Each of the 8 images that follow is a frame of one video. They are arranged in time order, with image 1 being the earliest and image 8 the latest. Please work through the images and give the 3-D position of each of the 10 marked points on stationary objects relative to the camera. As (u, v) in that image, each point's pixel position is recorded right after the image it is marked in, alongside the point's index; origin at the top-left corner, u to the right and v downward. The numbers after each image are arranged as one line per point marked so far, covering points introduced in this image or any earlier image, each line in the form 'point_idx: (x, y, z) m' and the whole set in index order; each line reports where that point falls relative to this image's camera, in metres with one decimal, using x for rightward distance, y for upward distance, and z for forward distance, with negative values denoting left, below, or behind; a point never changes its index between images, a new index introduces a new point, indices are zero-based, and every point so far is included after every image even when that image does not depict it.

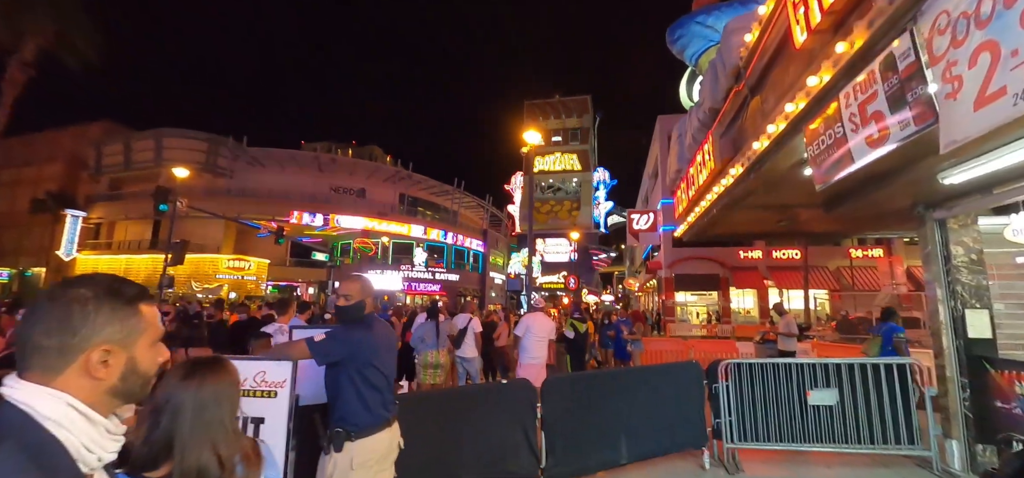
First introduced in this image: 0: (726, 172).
0: (+3.0, +1.0, +6.0) m
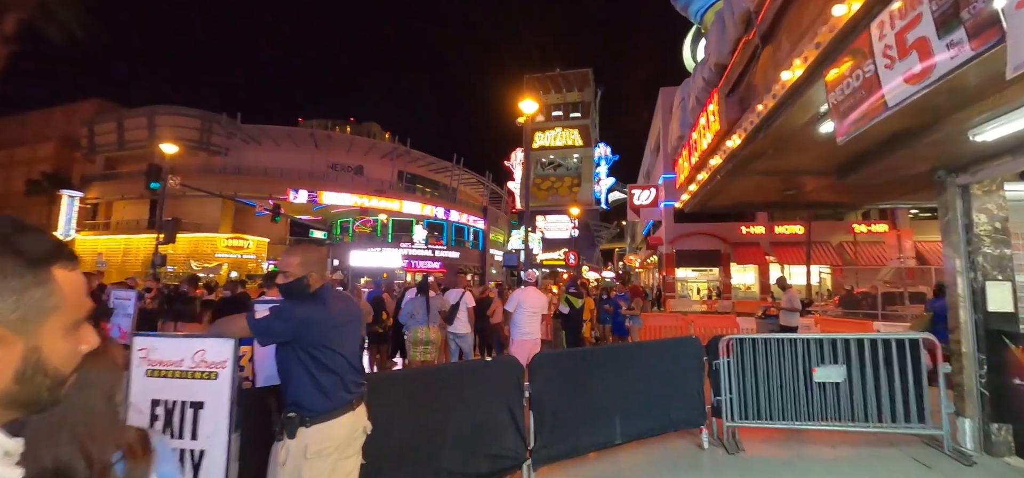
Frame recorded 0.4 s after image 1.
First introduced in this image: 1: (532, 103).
0: (+2.8, +1.4, +5.5) m
1: (+0.7, +4.6, +14.7) m
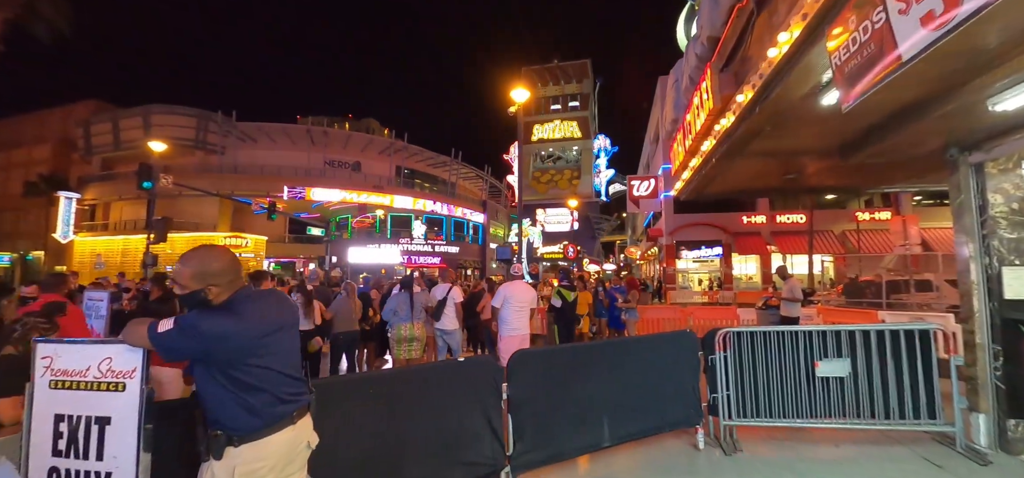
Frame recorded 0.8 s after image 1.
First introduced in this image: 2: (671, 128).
0: (+2.5, +1.5, +5.1) m
1: (+0.4, +4.9, +14.3) m
2: (+3.2, +2.3, +8.7) m
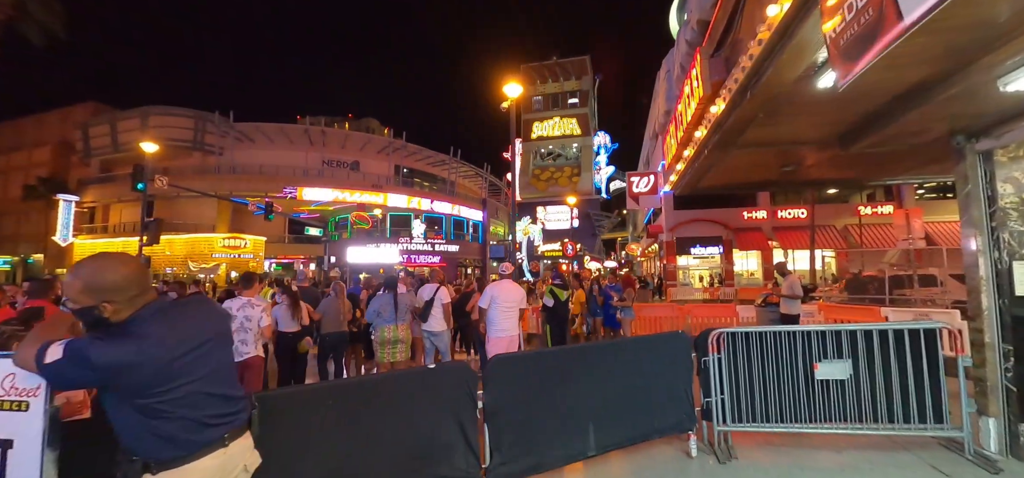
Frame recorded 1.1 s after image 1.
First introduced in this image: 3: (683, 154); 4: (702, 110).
0: (+2.3, +1.6, +4.8) m
1: (+0.1, +5.0, +14.0) m
2: (+2.9, +2.3, +8.4) m
3: (+2.9, +1.4, +7.2) m
4: (+2.4, +1.6, +5.4) m
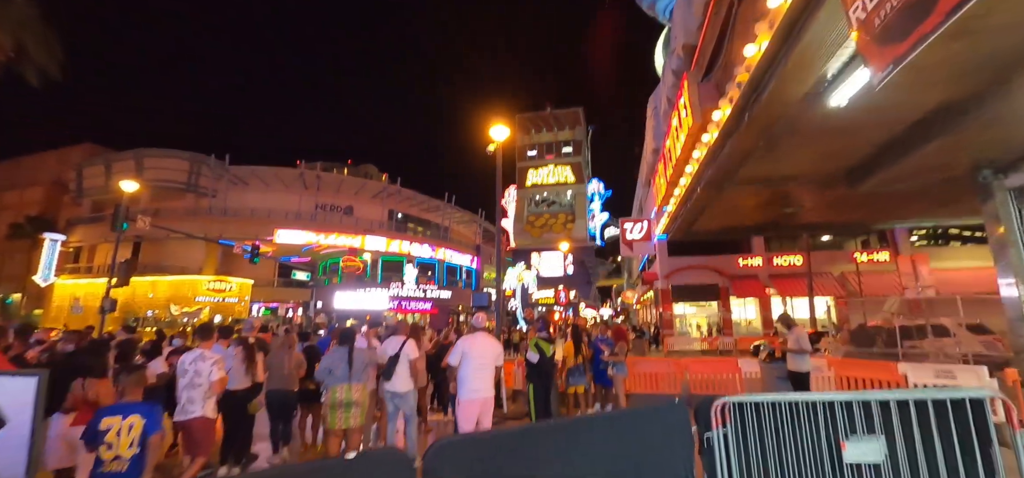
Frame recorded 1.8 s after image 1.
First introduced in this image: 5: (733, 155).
0: (+1.9, +1.1, +4.3) m
1: (-0.3, +3.5, +13.7) m
2: (+2.6, +1.5, +7.9) m
3: (+2.5, +0.7, +6.6) m
4: (+2.0, +1.1, +4.8) m
5: (+2.1, +0.8, +4.1) m
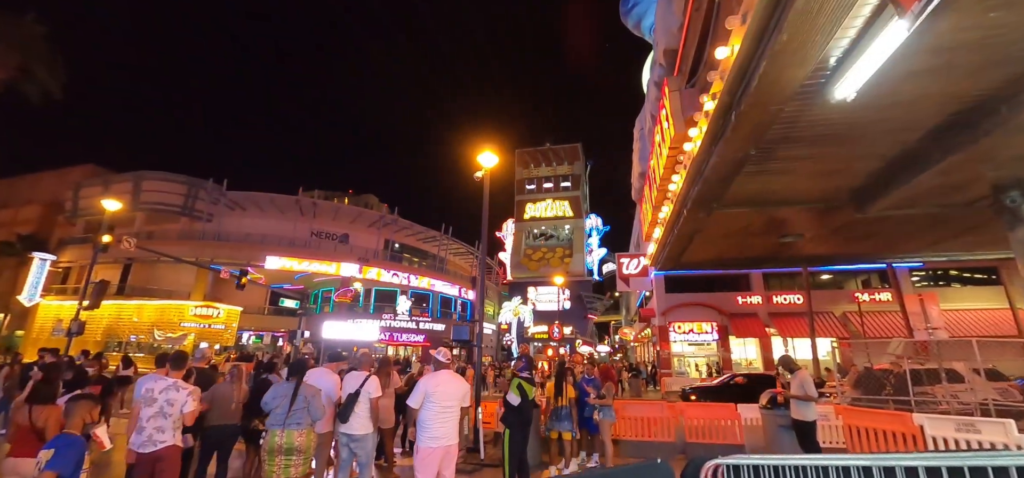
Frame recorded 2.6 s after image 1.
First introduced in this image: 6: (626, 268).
0: (+1.6, +0.9, +3.7) m
1: (-0.6, +2.6, +13.4) m
2: (+2.2, +1.0, +7.4) m
3: (+2.1, +0.3, +6.1) m
4: (+1.6, +0.8, +4.3) m
5: (+1.7, +0.6, +3.5) m
6: (+5.0, -1.2, +19.4) m
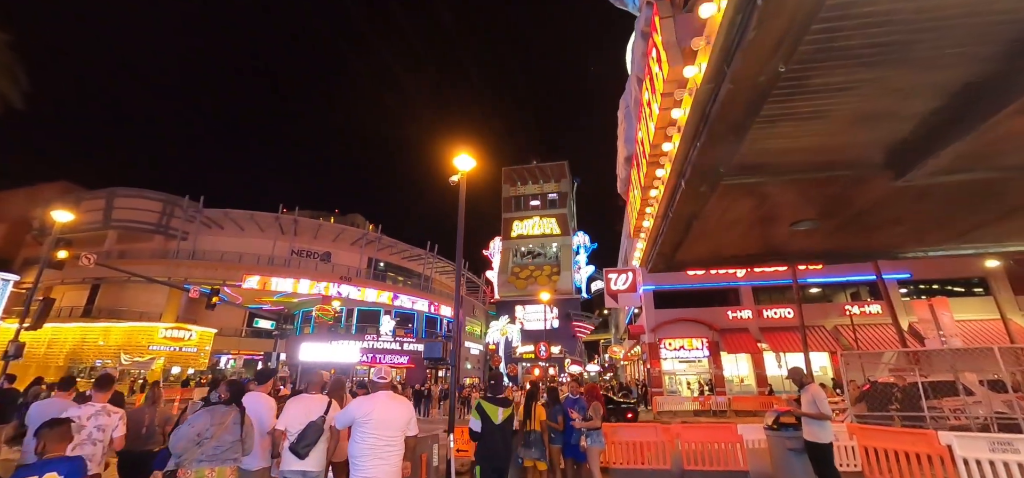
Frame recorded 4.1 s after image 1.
0: (+1.2, +1.1, +2.9) m
1: (-1.2, +2.4, +12.5) m
2: (+1.7, +1.0, +6.5) m
3: (+1.7, +0.4, +5.2) m
4: (+1.3, +1.0, +3.4) m
5: (+1.4, +0.8, +2.6) m
6: (+4.3, -1.7, +18.5) m
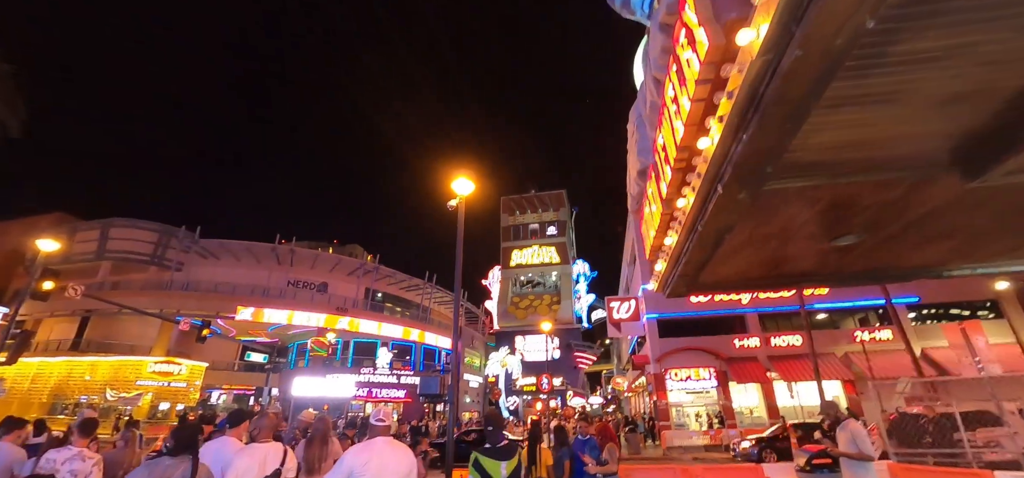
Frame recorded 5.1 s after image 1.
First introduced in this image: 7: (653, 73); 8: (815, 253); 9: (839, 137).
0: (+1.3, +1.1, +2.4) m
1: (-1.2, +1.6, +12.1) m
2: (+1.8, +0.7, +6.0) m
3: (+1.7, +0.2, +4.7) m
4: (+1.3, +0.9, +2.9) m
5: (+1.4, +0.8, +2.2) m
6: (+4.3, -2.8, +17.8) m
7: (+1.4, +1.6, +4.2) m
8: (+3.4, -0.2, +4.8) m
9: (+2.0, +0.6, +2.6) m
